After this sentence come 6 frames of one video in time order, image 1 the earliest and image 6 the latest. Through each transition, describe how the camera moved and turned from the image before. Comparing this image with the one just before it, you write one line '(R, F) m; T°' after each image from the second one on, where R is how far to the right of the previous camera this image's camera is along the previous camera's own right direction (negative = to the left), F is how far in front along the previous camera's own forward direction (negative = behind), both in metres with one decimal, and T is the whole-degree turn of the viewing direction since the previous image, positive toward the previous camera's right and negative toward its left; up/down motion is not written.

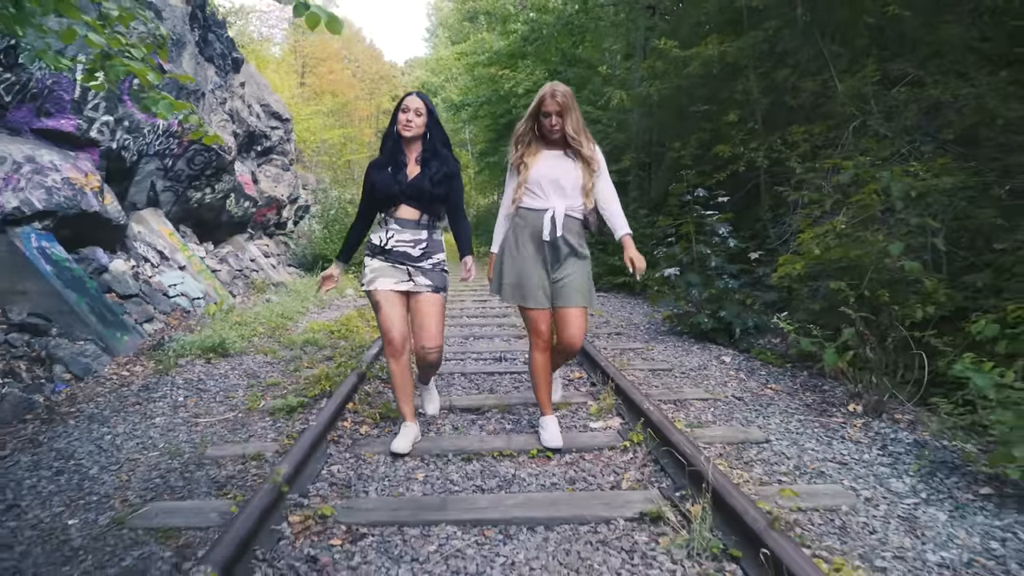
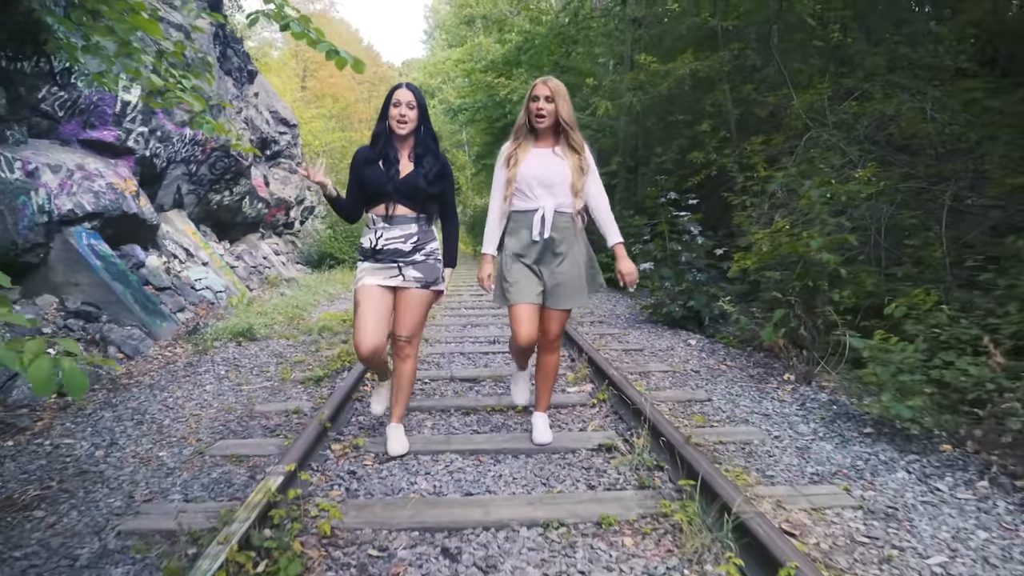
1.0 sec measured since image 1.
(0.0, -0.8) m; 0°
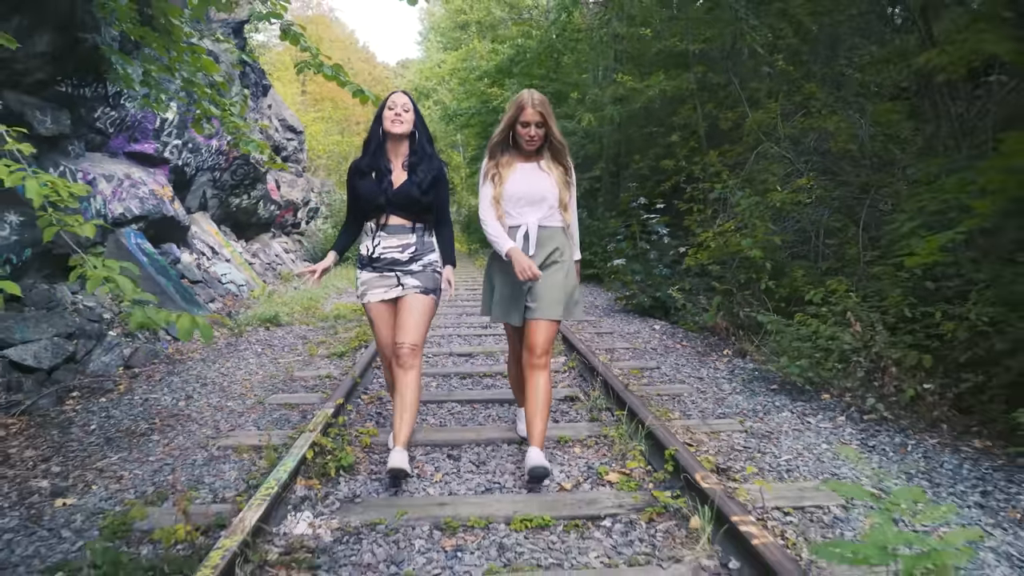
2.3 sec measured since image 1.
(0.0, -1.0) m; 0°
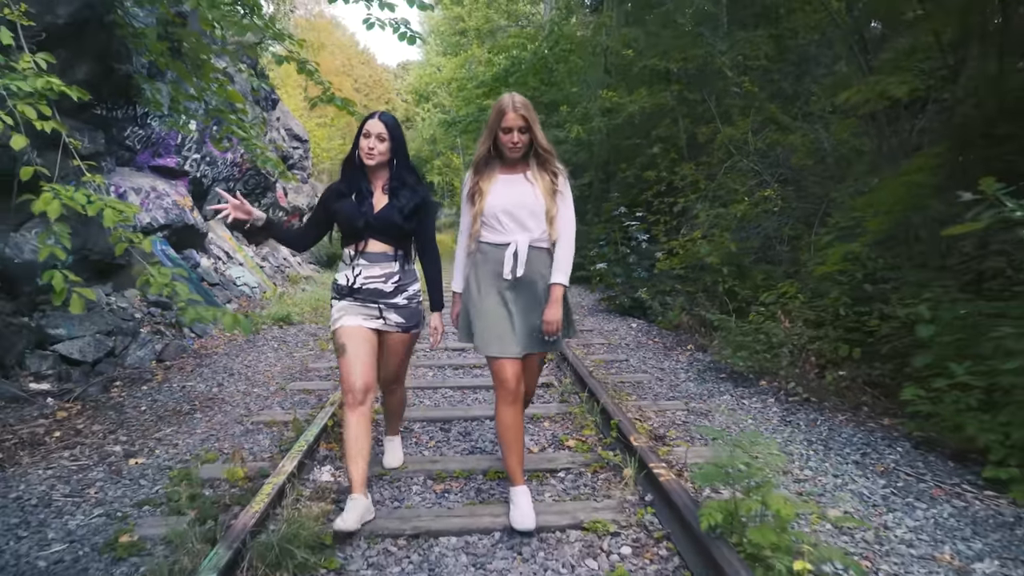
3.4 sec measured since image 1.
(+0.1, -0.7) m; 0°
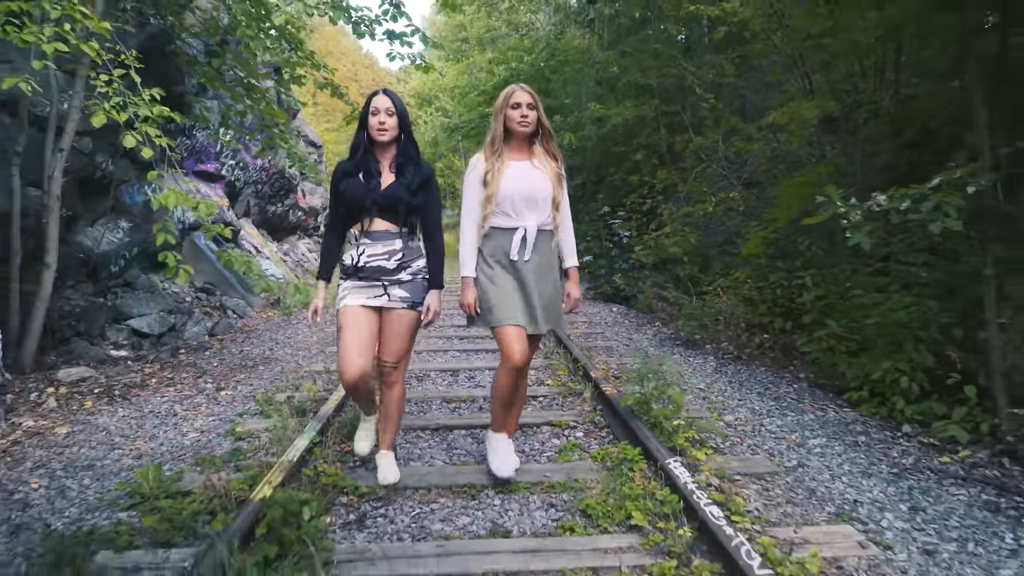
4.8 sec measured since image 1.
(0.0, -1.2) m; 0°
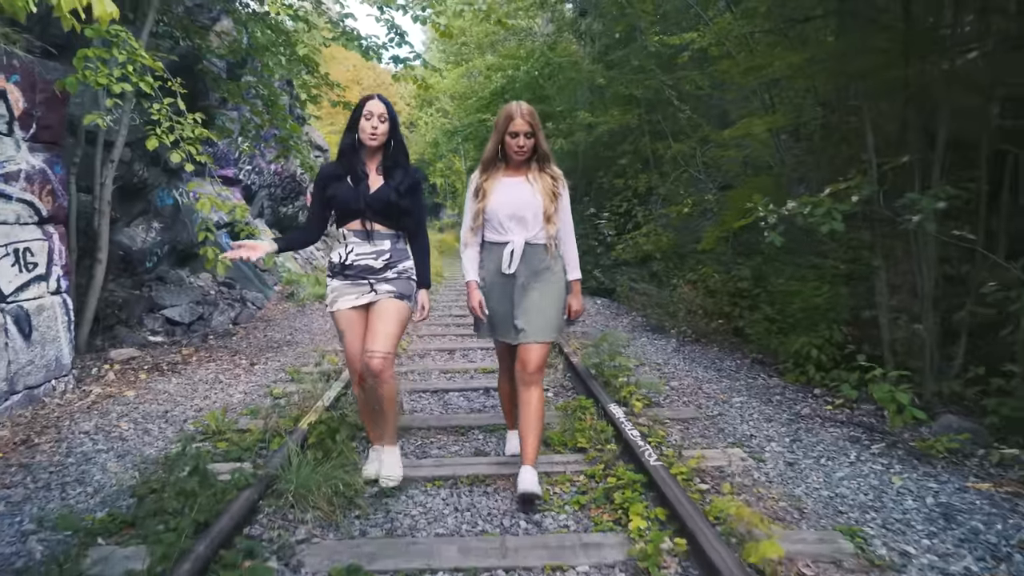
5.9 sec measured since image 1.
(+0.1, -0.9) m; 0°
